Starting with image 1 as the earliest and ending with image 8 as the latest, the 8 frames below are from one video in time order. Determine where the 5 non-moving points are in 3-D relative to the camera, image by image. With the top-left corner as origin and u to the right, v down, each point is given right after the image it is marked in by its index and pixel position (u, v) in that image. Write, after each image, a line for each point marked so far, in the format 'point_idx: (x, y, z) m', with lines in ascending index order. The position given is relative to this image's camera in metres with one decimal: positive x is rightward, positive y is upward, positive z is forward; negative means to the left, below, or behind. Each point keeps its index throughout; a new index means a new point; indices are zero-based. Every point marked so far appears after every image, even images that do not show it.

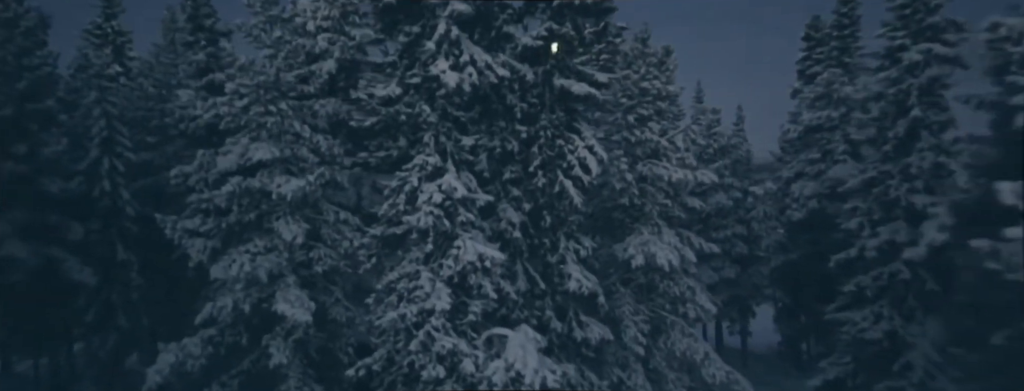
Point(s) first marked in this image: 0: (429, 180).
0: (-2.0, +0.4, +16.6) m
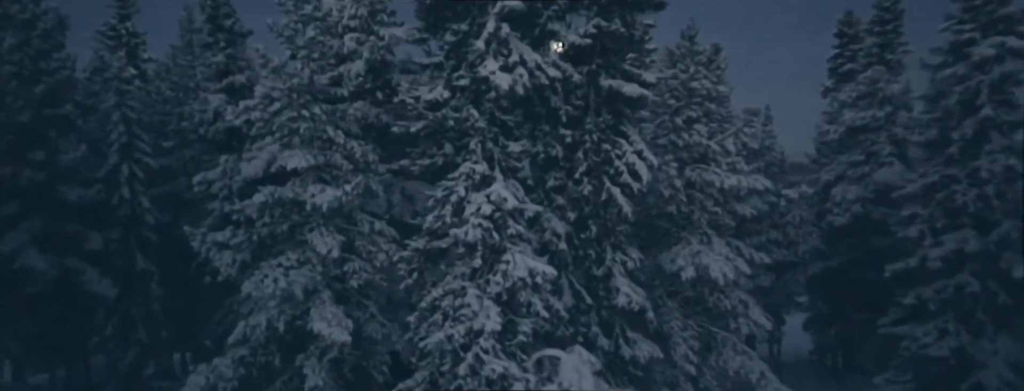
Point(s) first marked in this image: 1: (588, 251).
0: (-0.8, +0.1, +15.4) m
1: (+2.1, -1.6, +19.2) m
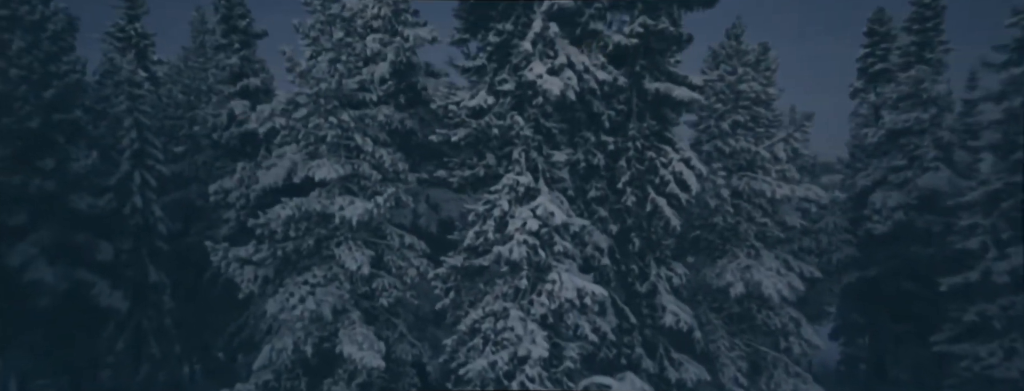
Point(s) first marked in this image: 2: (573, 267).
0: (+0.2, -0.2, +14.3) m
1: (+3.1, -1.9, +17.9) m
2: (+1.3, -1.6, +15.0) m
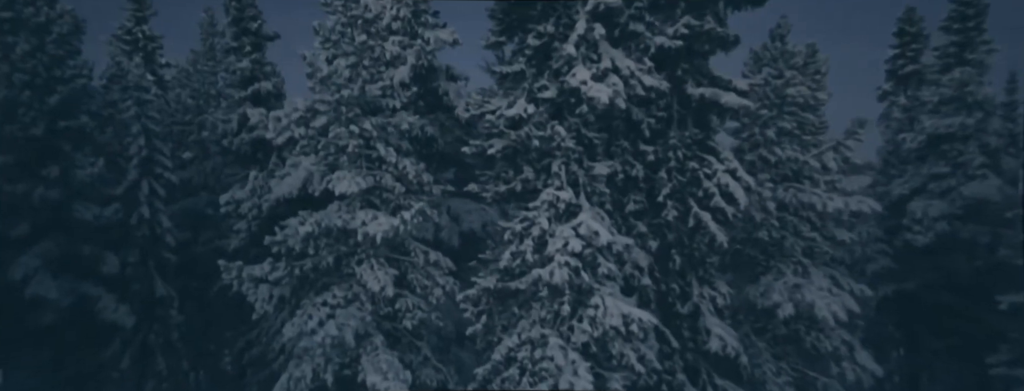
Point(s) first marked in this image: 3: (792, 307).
0: (+0.9, -0.5, +13.1) m
1: (+3.9, -2.2, +16.7) m
2: (+2.1, -1.9, +13.8) m
3: (+6.8, -2.7, +16.5) m
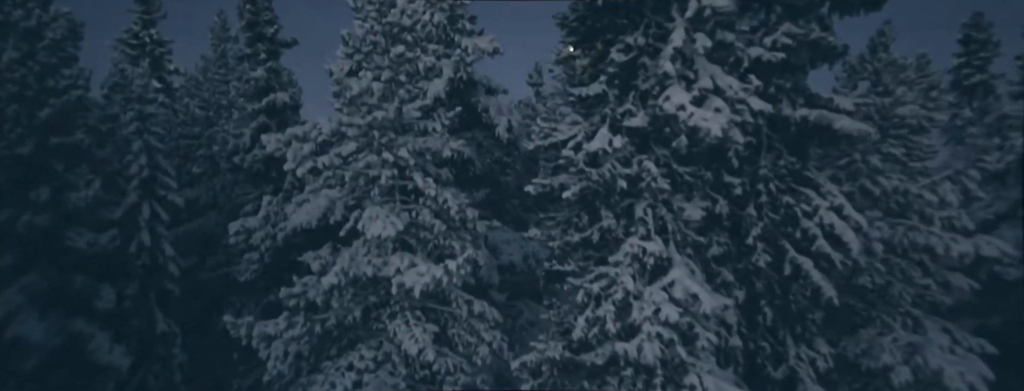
0: (+2.1, -1.3, +10.4) m
1: (+5.1, -3.0, +14.0) m
2: (+3.3, -2.7, +11.1) m
3: (+8.0, -3.6, +13.7) m
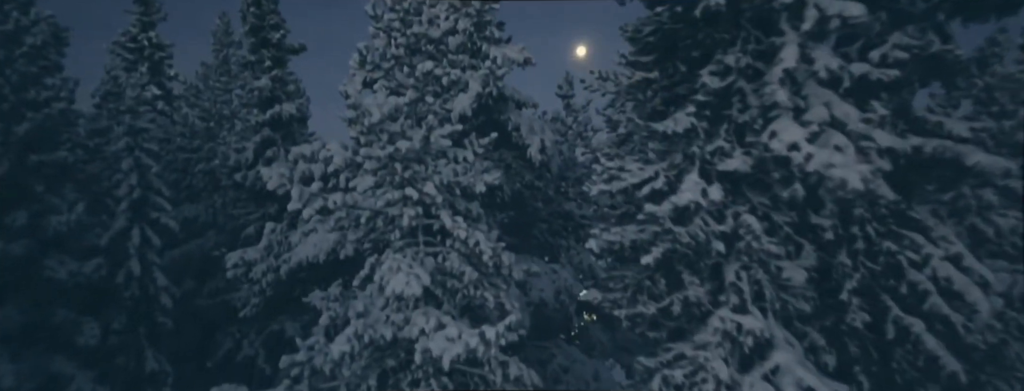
0: (+2.8, -2.0, +8.1) m
1: (+5.8, -3.8, +11.7) m
2: (+4.0, -3.5, +8.8) m
3: (+8.7, -4.3, +11.4) m
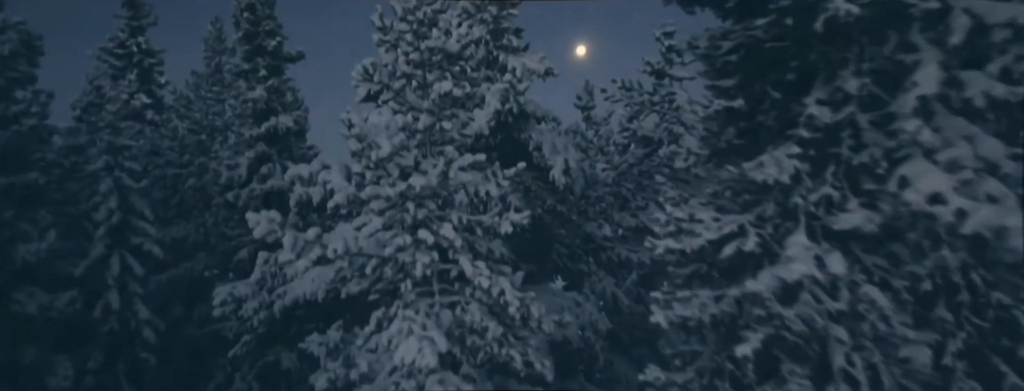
0: (+3.2, -2.6, +6.3) m
1: (+6.3, -4.4, +9.9) m
2: (+4.4, -4.1, +7.0) m
3: (+9.2, -4.9, +9.6) m
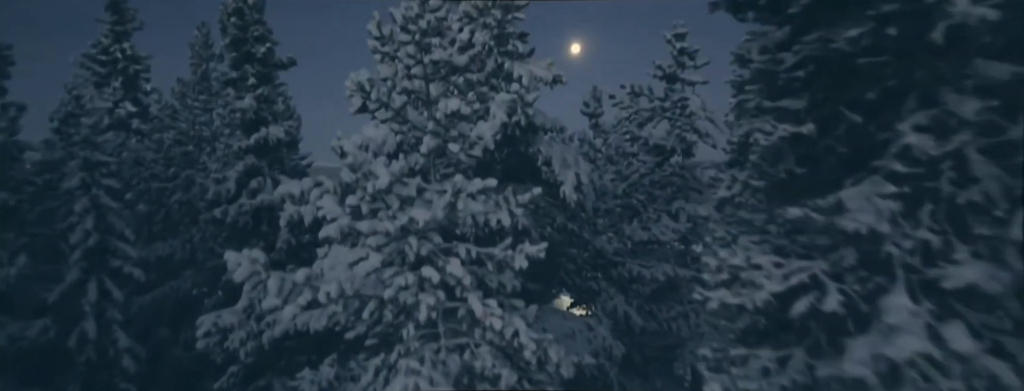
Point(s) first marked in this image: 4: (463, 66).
0: (+3.5, -3.0, +5.2) m
1: (+6.5, -4.7, +8.8) m
2: (+4.6, -4.4, +5.8) m
3: (+9.4, -5.2, +8.5) m
4: (-0.8, +1.9, +9.4) m
